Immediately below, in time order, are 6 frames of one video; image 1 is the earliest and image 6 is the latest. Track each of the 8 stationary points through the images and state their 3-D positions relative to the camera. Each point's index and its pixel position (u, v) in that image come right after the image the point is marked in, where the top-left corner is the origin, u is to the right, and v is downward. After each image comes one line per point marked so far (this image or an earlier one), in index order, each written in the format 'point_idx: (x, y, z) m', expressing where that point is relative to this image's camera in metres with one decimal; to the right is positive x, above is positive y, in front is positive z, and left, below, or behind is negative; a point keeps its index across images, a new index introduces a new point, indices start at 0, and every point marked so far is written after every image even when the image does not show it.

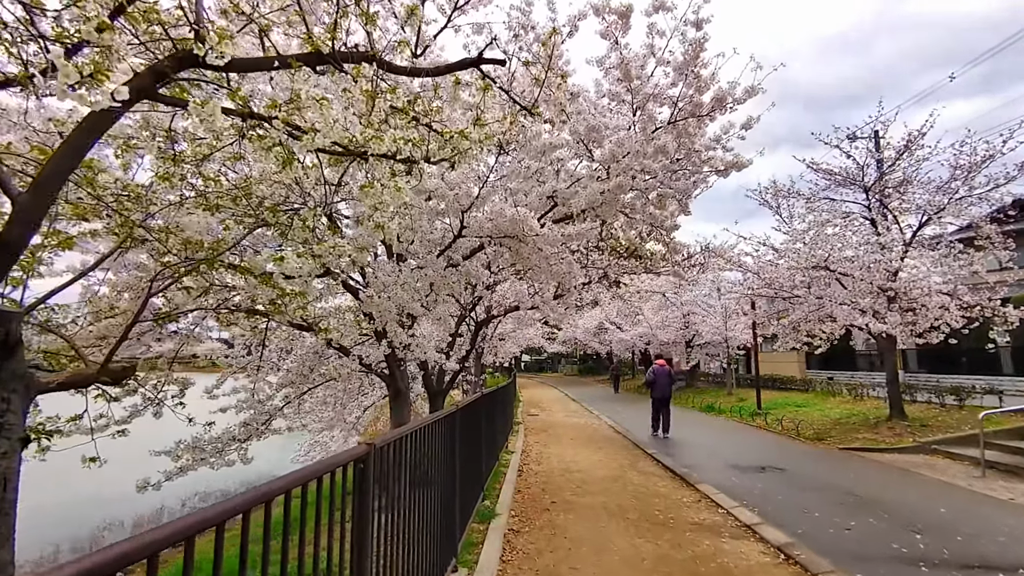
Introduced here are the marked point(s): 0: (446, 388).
0: (-1.5, -2.4, +11.2) m
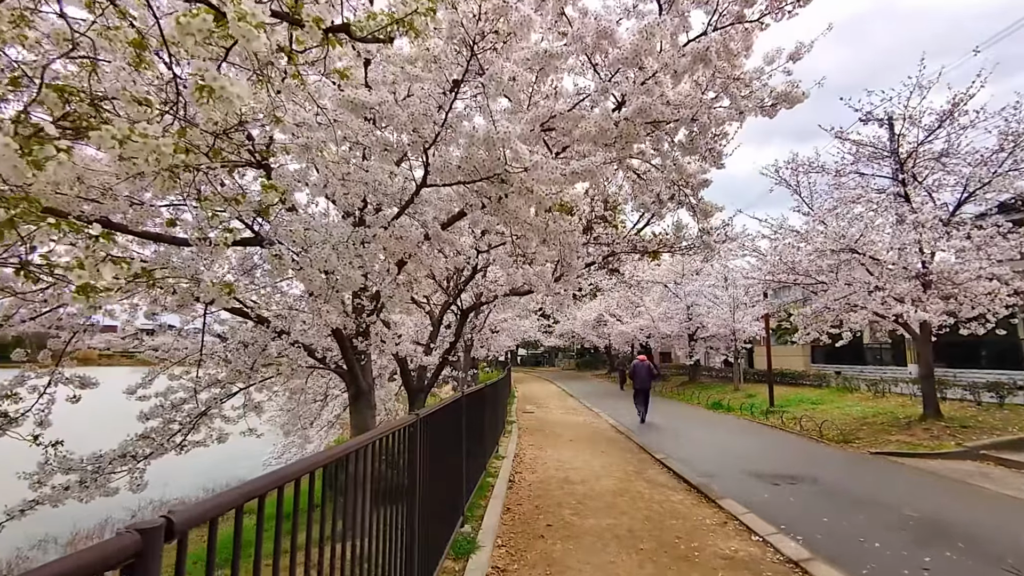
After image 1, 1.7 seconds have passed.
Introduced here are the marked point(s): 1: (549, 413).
0: (-1.7, -2.0, +9.7) m
1: (+1.5, -5.2, +19.8) m
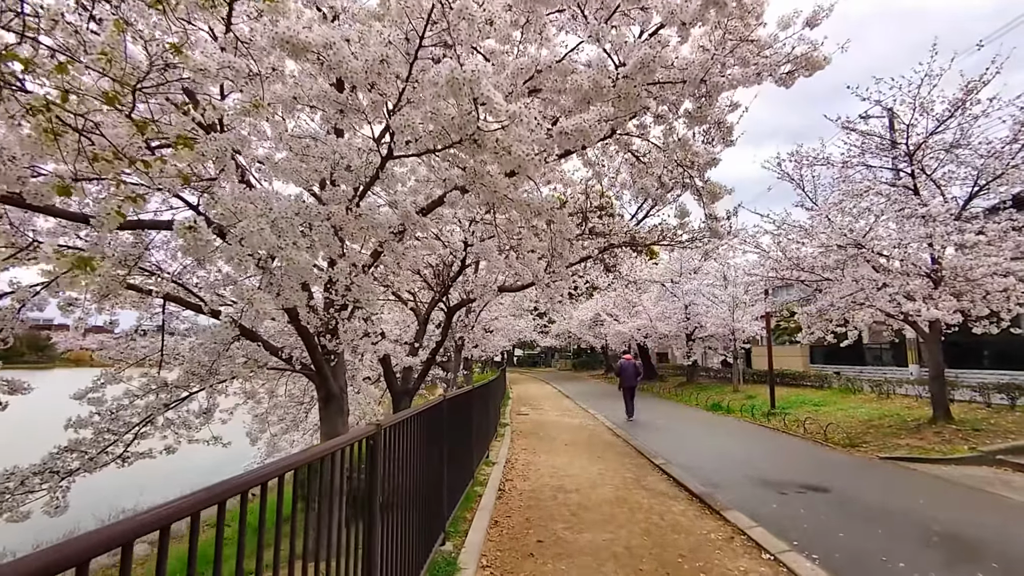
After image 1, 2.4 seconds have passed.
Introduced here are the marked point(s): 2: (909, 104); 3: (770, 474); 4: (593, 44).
0: (-1.9, -1.9, +9.1) m
1: (+1.2, -5.1, +19.2) m
2: (+9.4, +4.4, +11.2) m
3: (+5.3, -3.8, +9.8) m
4: (+0.6, +1.8, +3.6) m
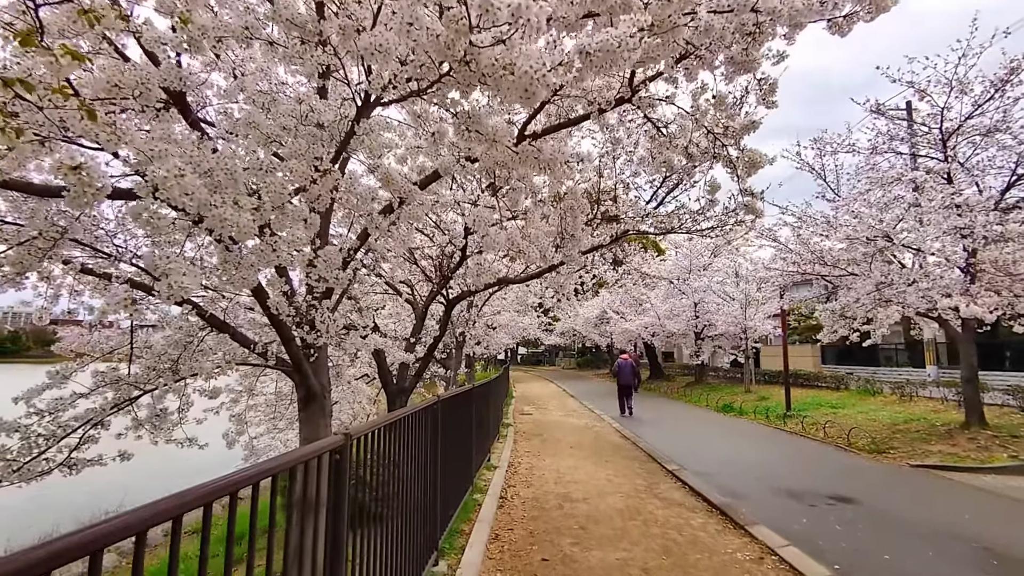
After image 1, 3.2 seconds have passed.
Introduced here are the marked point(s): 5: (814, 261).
0: (-1.8, -1.7, +8.4) m
1: (+1.4, -4.9, +18.6) m
2: (+9.5, +4.5, +10.4) m
3: (+5.4, -3.7, +9.1) m
4: (+0.6, +2.0, +2.9) m
5: (+8.0, +0.7, +12.7) m
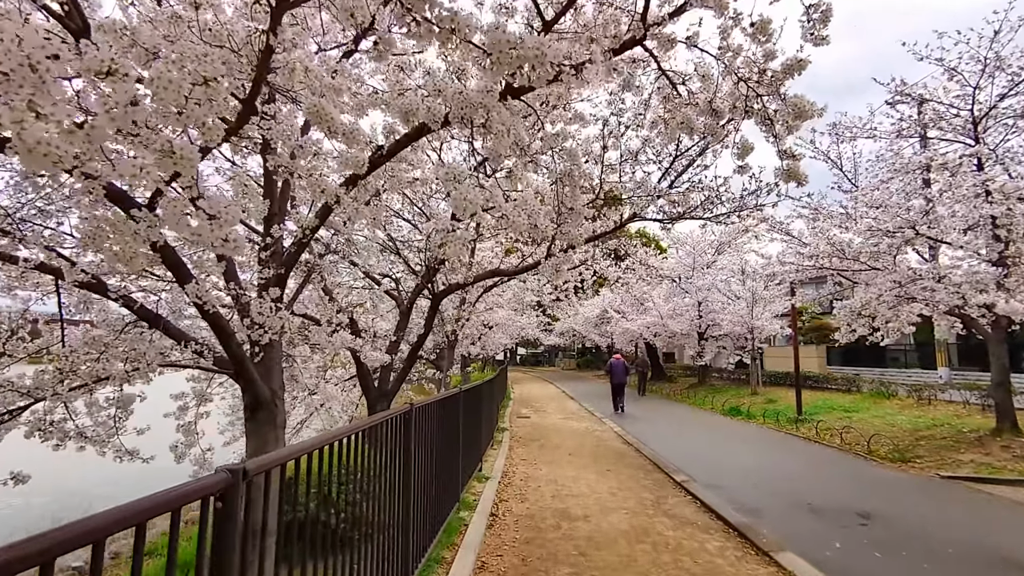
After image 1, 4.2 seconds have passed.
0: (-2.0, -1.6, +7.6) m
1: (+1.2, -4.8, +17.7) m
2: (+9.4, +4.6, +9.6) m
3: (+5.2, -3.6, +8.3) m
4: (+0.5, +2.1, +2.0) m
5: (+7.9, +0.8, +11.8) m
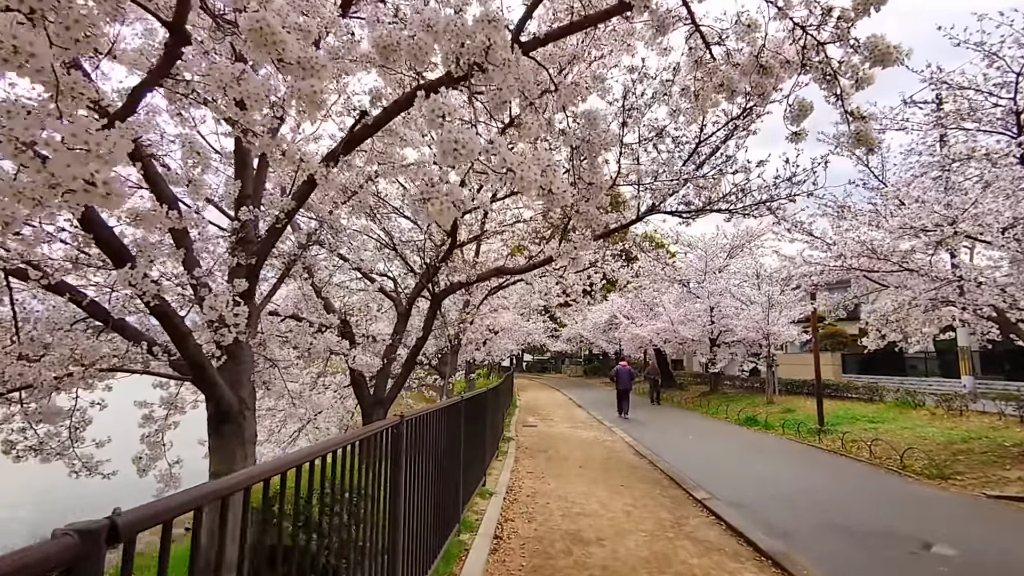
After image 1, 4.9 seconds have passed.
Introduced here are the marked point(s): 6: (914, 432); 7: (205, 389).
0: (-1.9, -1.6, +6.9) m
1: (+1.5, -4.9, +17.0) m
2: (+9.5, +4.5, +8.9) m
3: (+5.3, -3.6, +7.5) m
4: (+0.6, +2.2, +1.4) m
5: (+8.1, +0.8, +11.1) m
6: (+10.9, -3.9, +12.9) m
7: (-2.4, -0.8, +3.7) m
